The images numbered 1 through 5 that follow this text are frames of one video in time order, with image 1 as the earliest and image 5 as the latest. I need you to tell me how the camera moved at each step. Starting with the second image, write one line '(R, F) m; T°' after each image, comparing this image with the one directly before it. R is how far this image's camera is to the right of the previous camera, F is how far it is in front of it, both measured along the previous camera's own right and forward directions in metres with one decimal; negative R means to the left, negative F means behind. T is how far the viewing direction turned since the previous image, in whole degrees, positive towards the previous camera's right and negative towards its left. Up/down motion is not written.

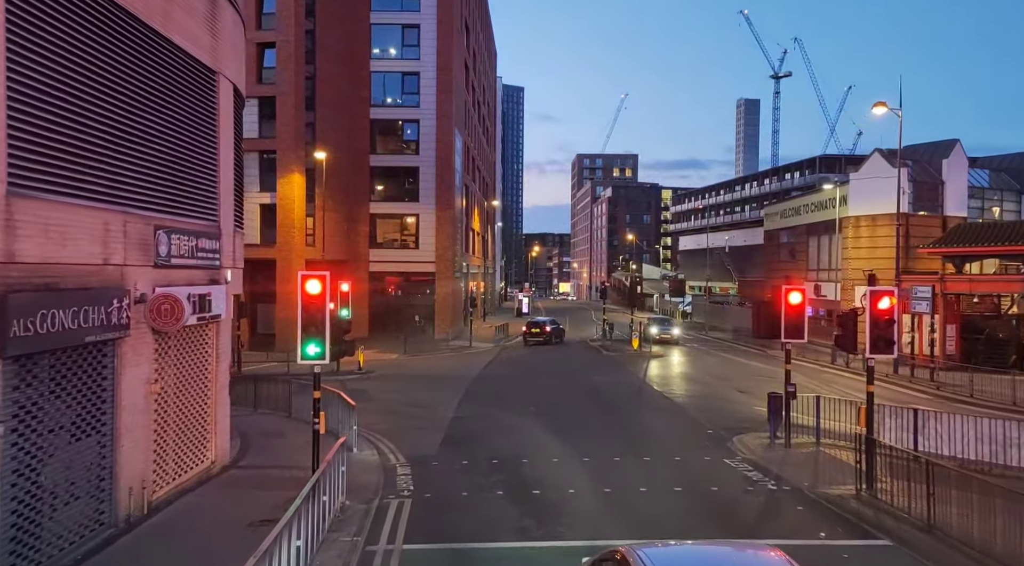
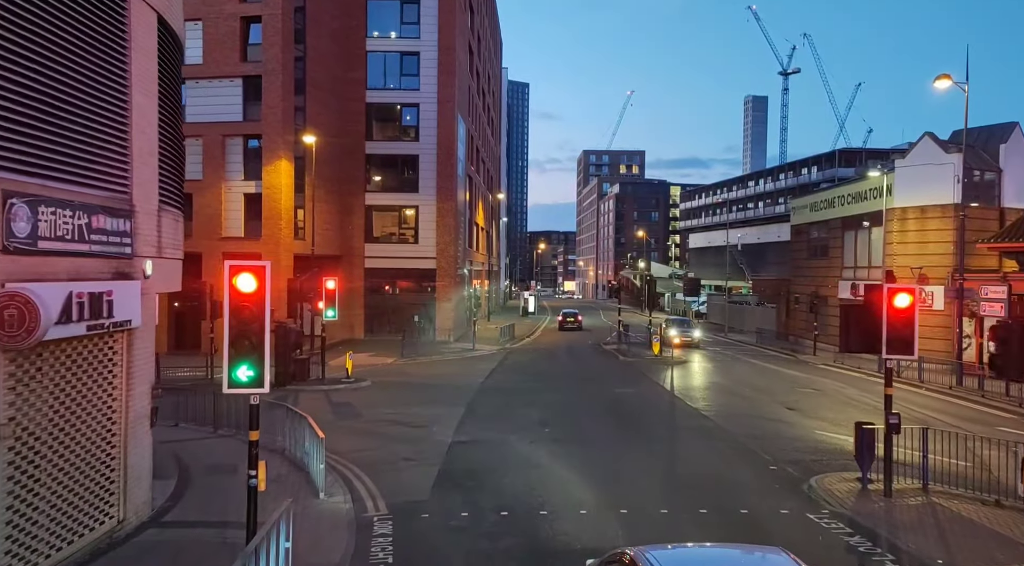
(-0.2, +3.5) m; 0°
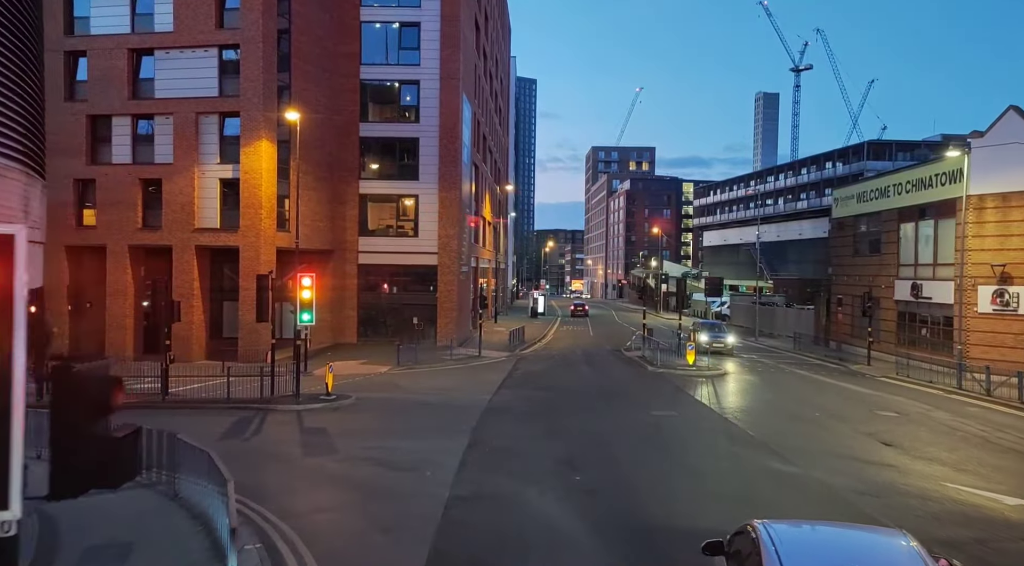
(-0.2, +4.4) m; 0°
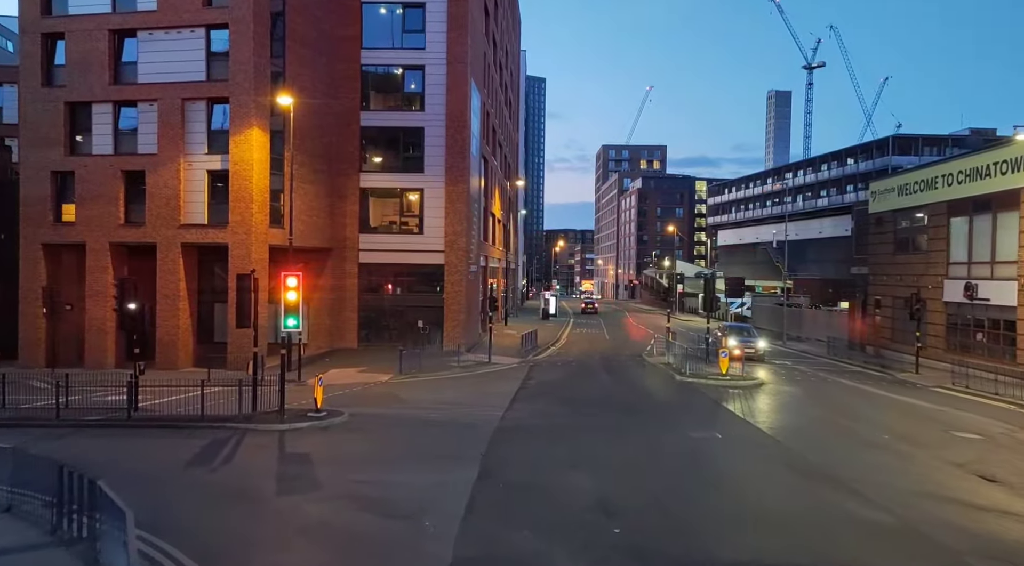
(-0.2, +2.7) m; -1°
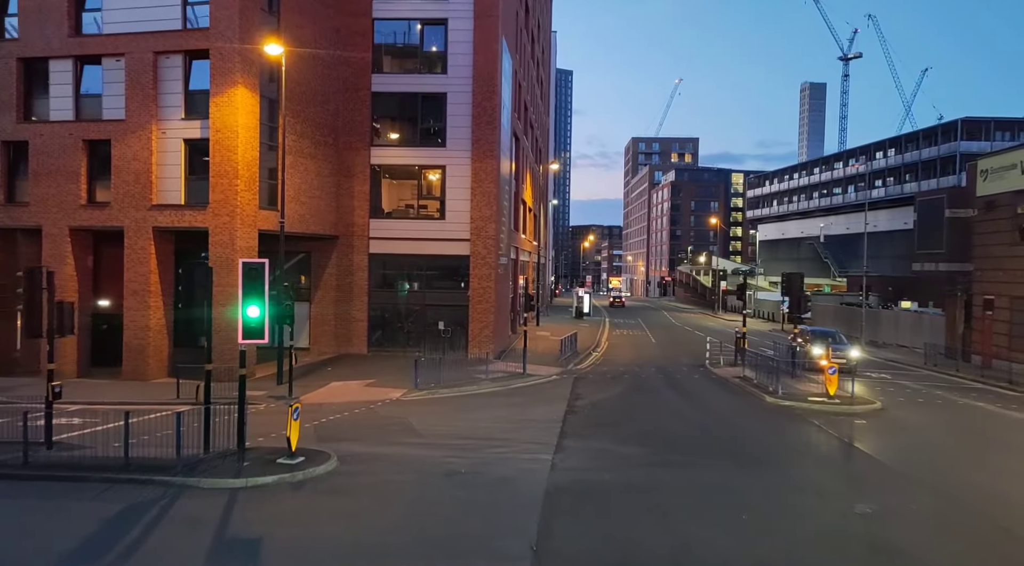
(-0.6, +5.6) m; -2°
